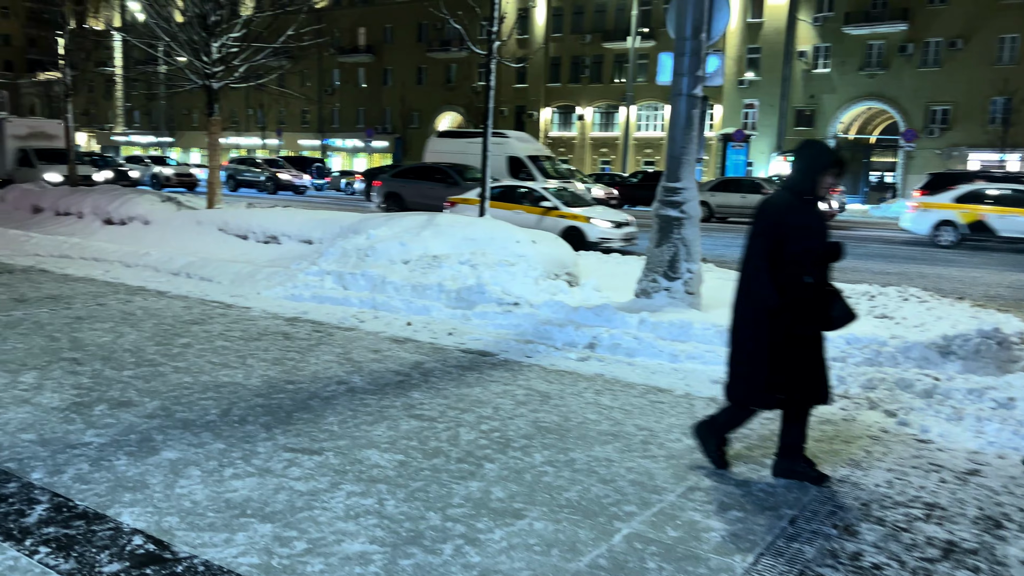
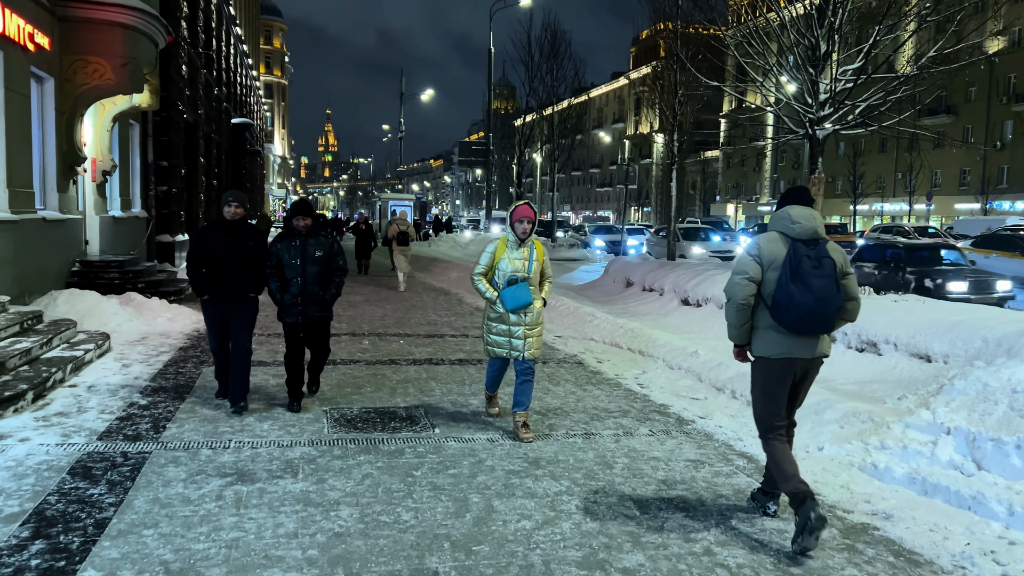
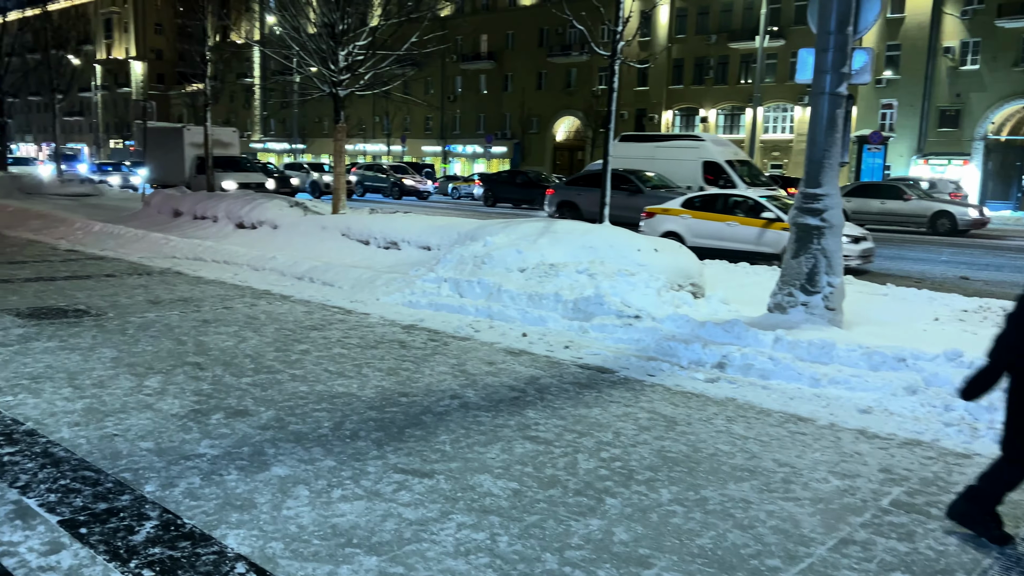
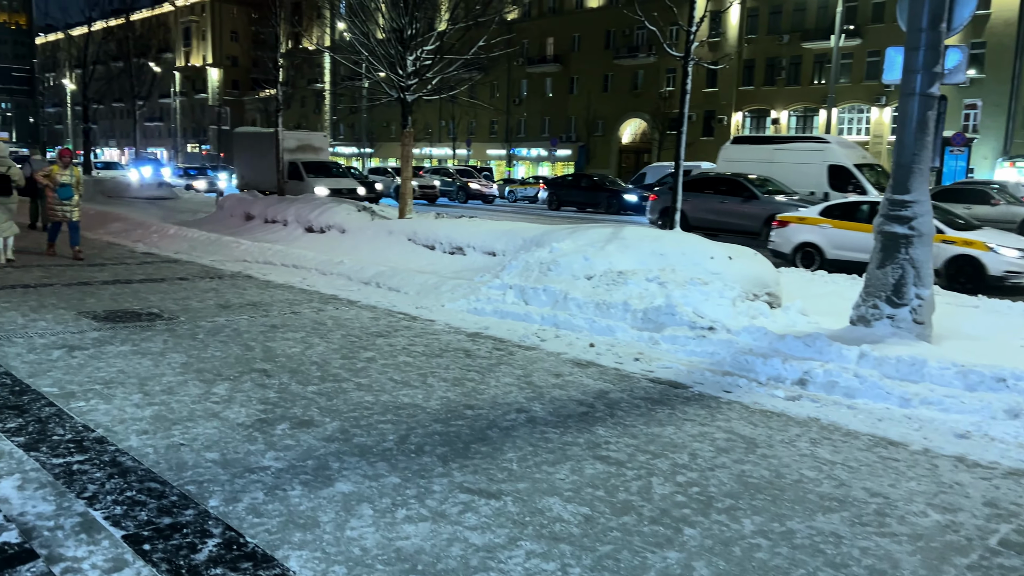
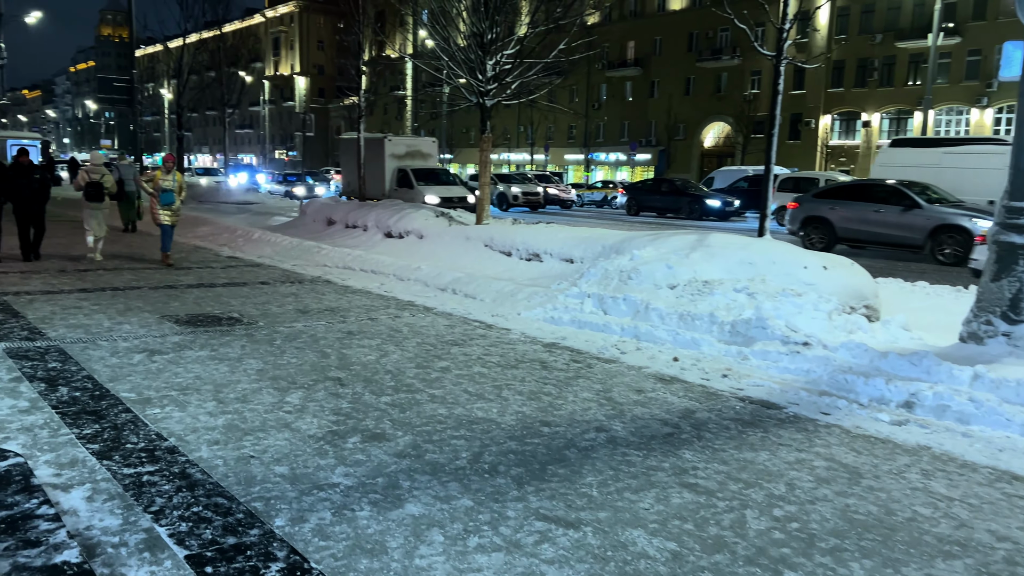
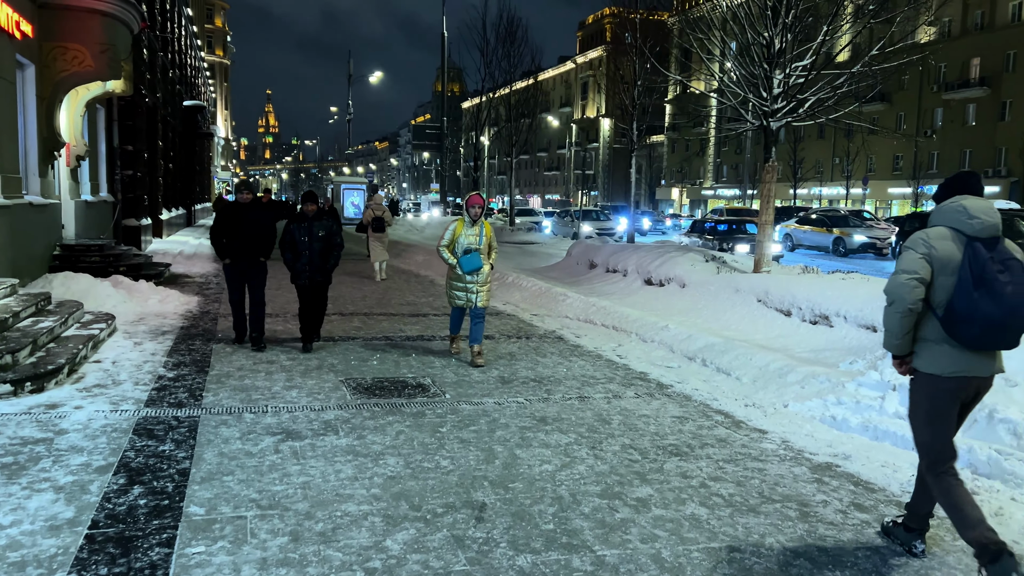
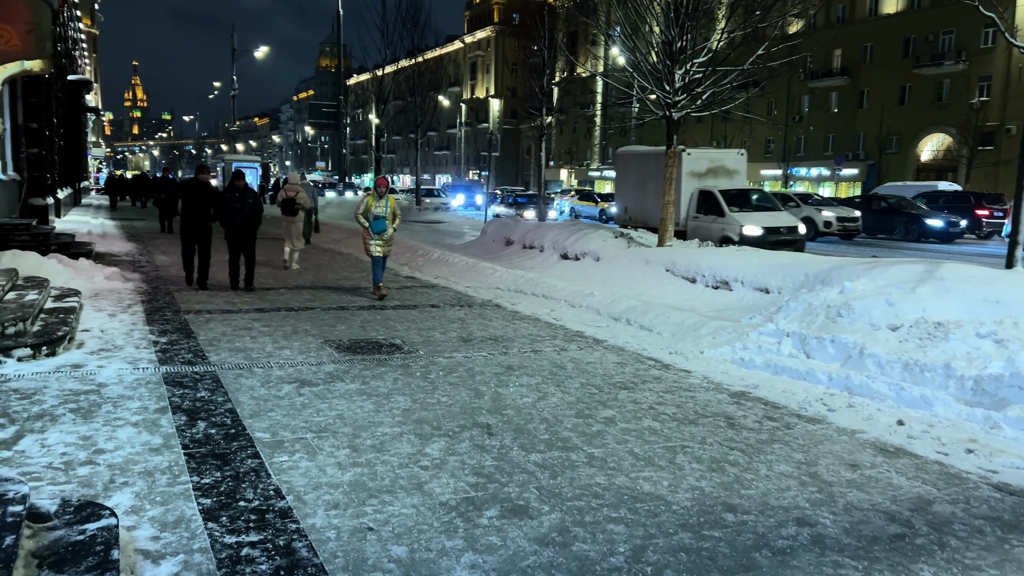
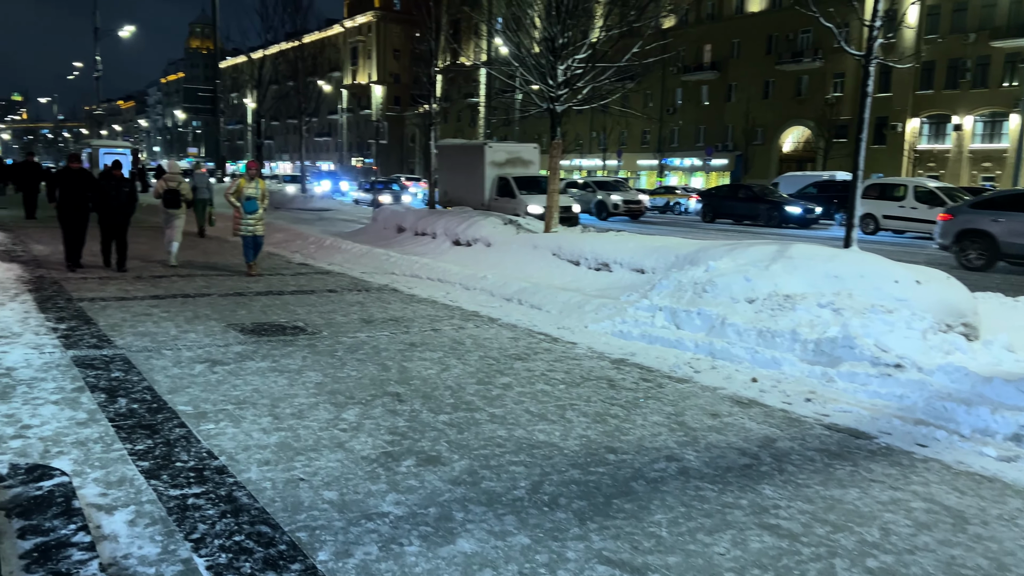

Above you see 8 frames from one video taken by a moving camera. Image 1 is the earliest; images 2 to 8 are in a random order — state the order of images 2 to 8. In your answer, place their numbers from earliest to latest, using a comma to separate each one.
3, 4, 5, 8, 7, 6, 2
